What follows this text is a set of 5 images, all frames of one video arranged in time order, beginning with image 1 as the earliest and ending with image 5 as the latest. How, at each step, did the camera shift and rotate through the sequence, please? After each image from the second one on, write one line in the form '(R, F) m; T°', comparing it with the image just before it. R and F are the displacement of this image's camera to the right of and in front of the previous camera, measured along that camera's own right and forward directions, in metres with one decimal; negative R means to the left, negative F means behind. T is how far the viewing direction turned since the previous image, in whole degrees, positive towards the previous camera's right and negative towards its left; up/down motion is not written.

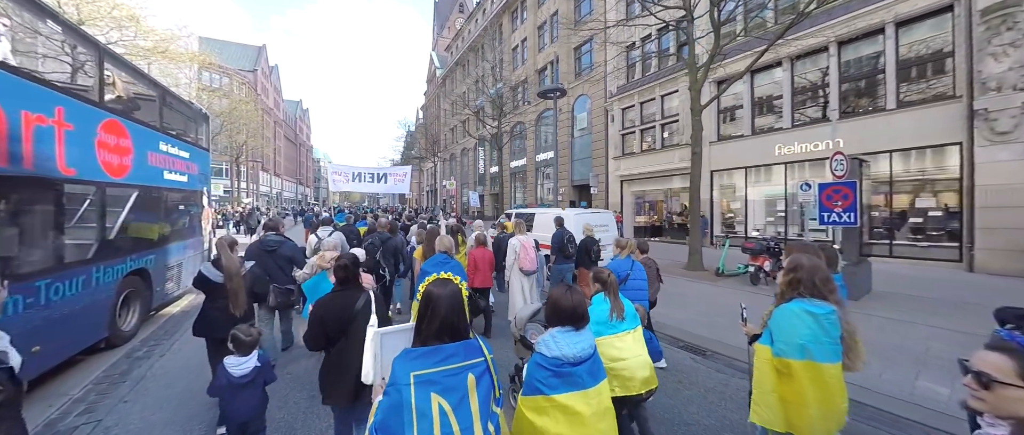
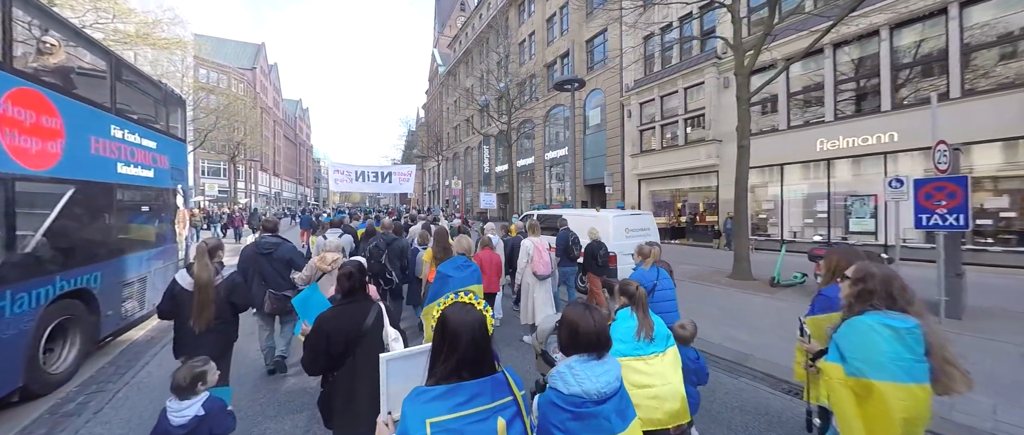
(-0.6, +1.1) m; 0°
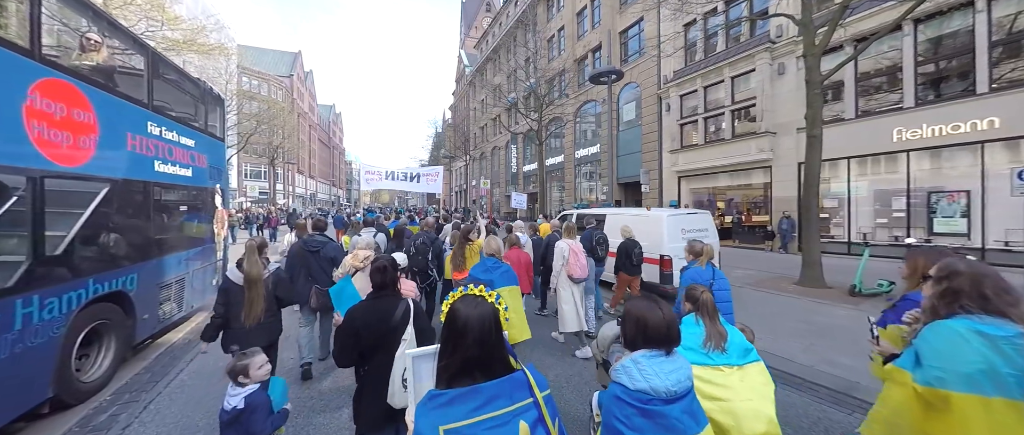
(-0.3, +0.5) m; -4°
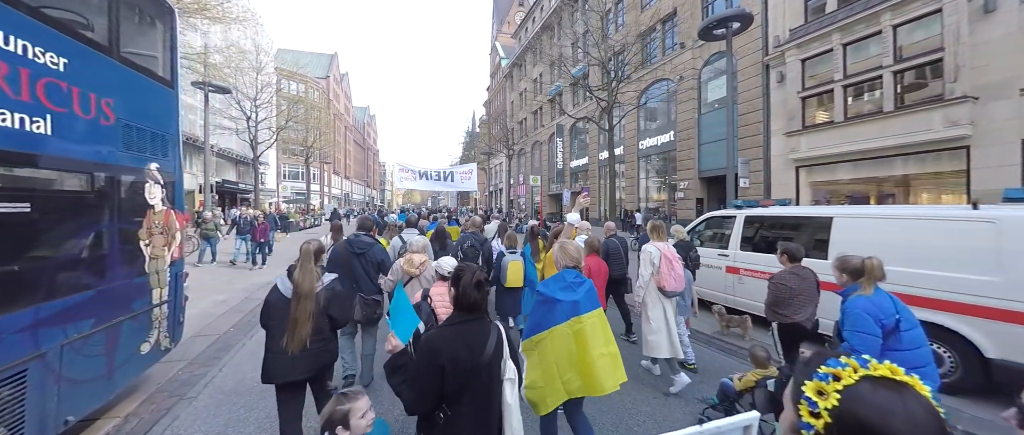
(-1.5, +3.0) m; -5°
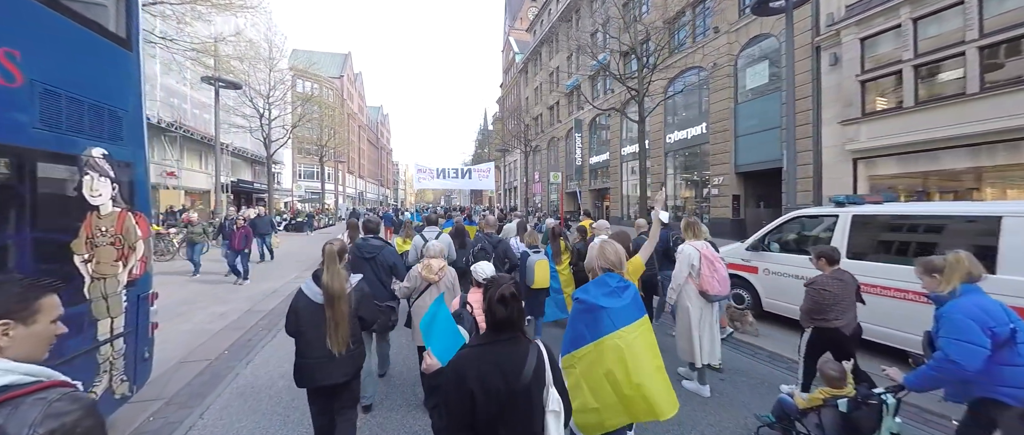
(-0.4, +0.9) m; -2°
